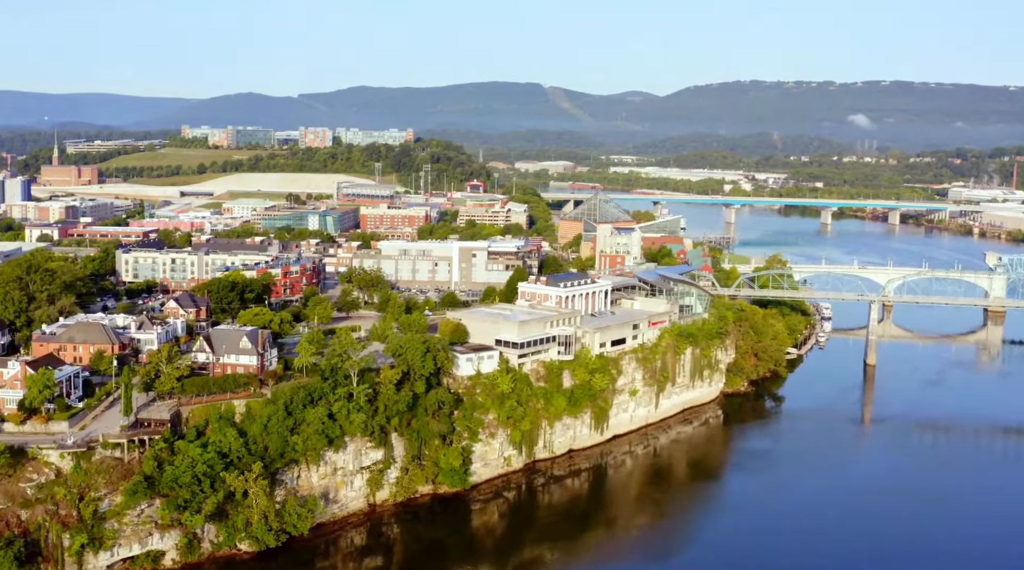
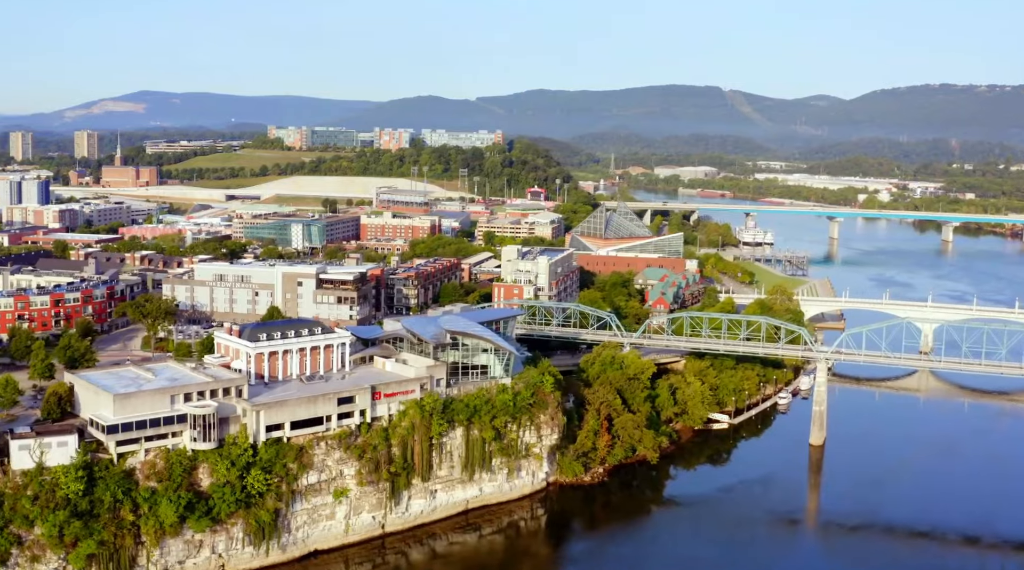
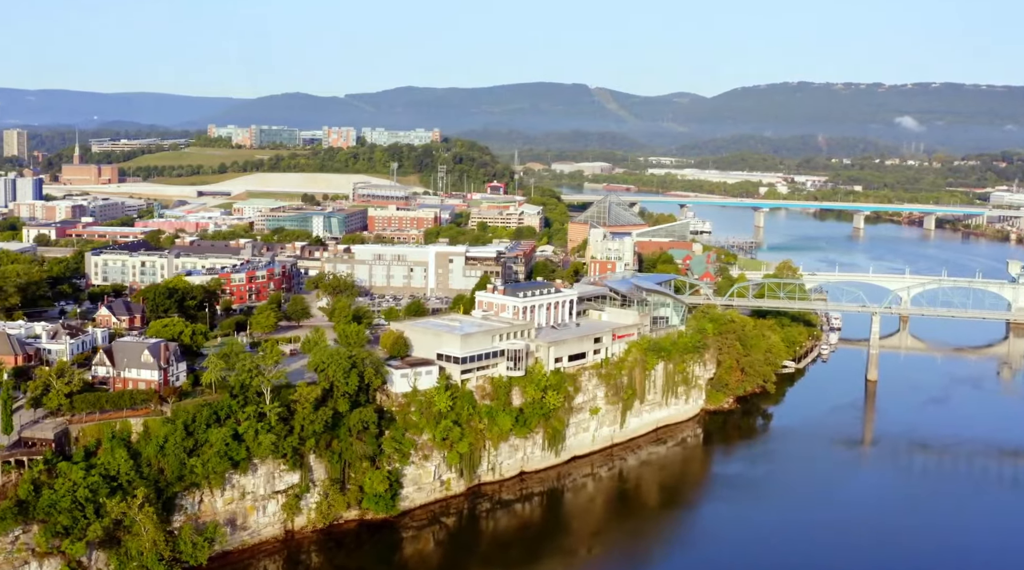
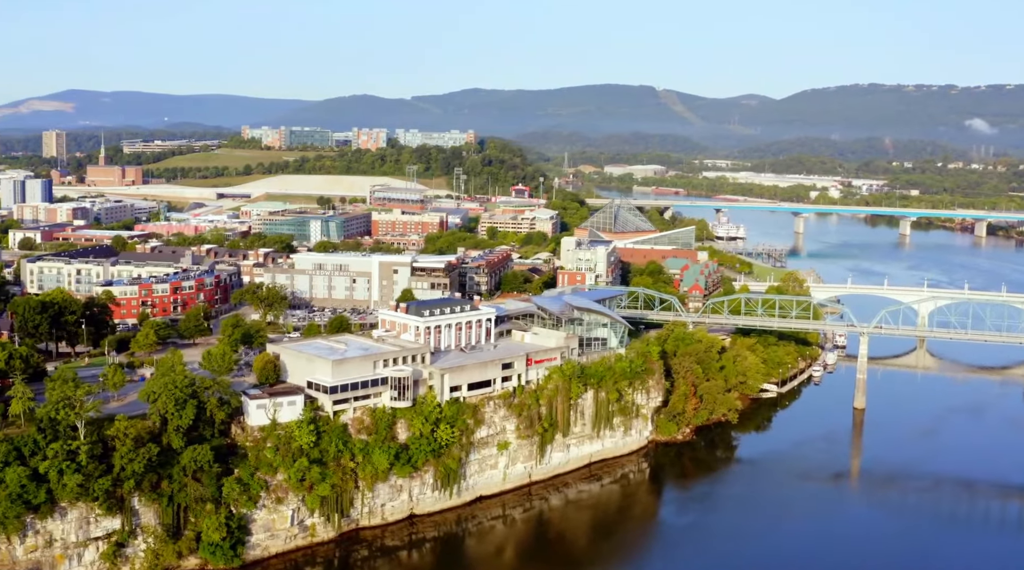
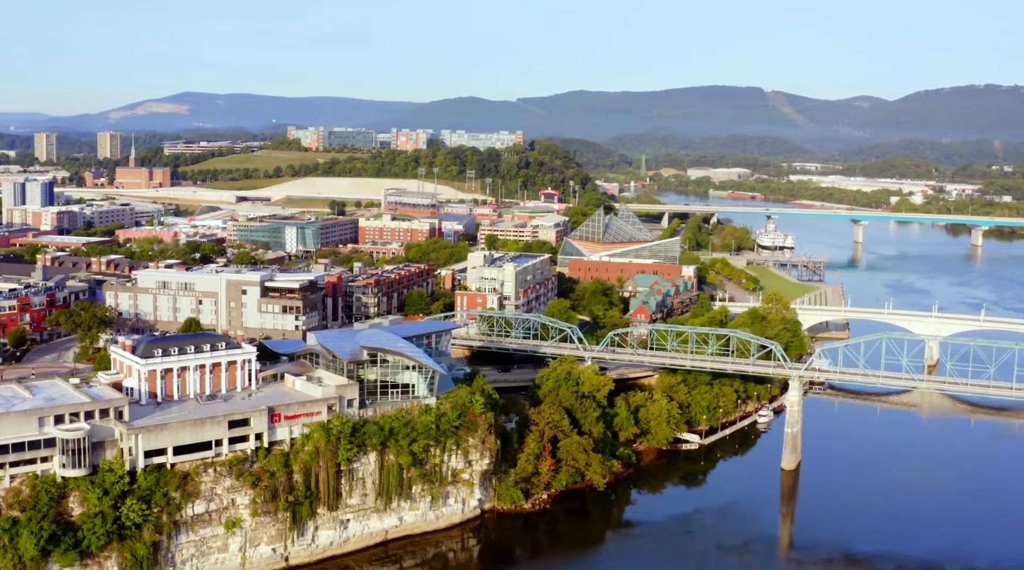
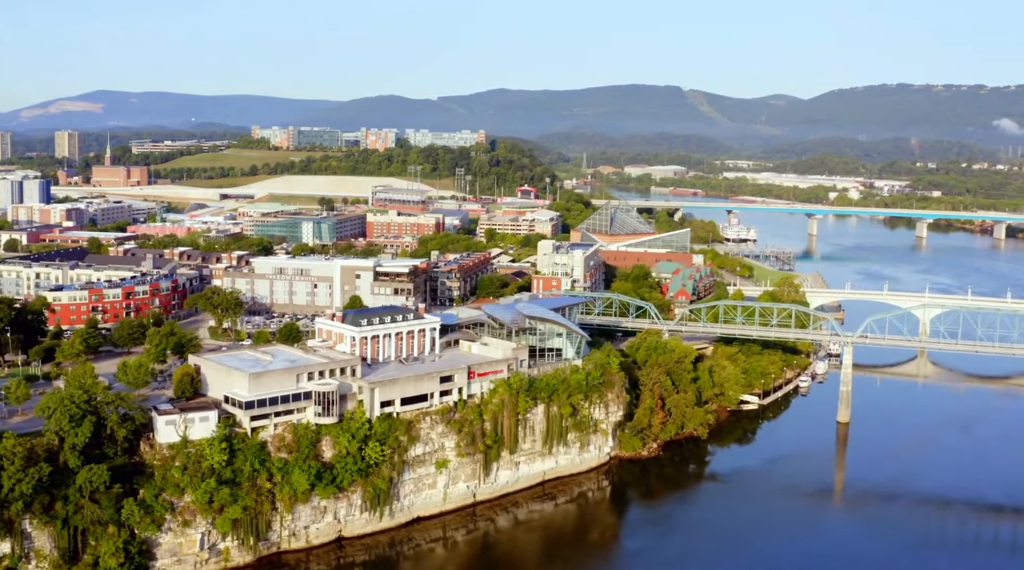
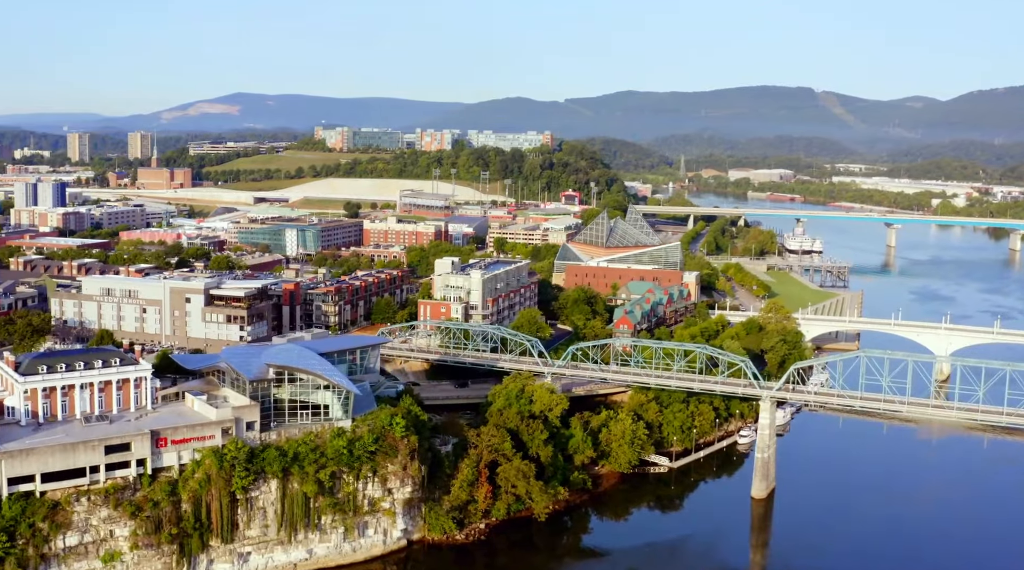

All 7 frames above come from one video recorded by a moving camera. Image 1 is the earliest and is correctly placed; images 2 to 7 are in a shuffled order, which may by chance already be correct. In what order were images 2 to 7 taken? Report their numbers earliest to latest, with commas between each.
3, 4, 6, 2, 5, 7
